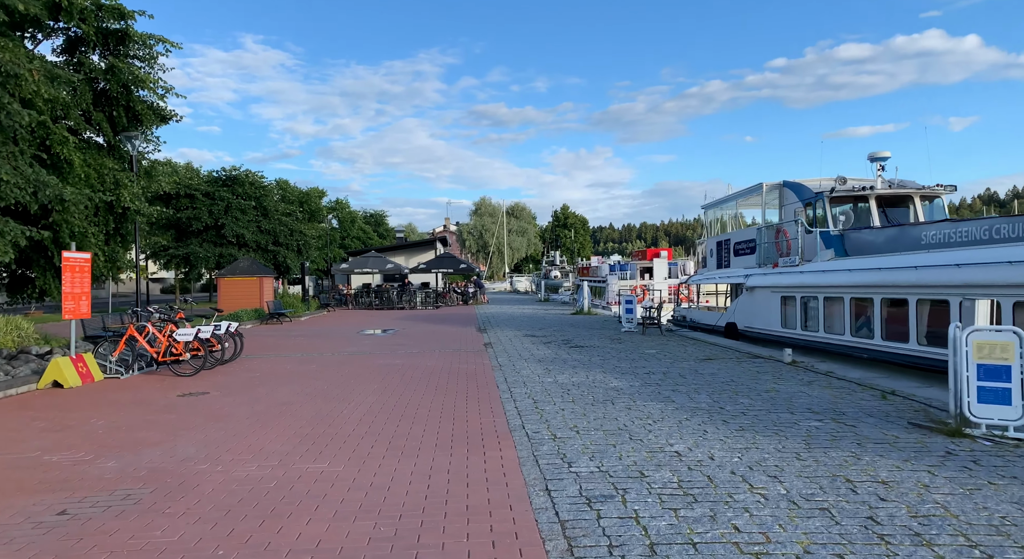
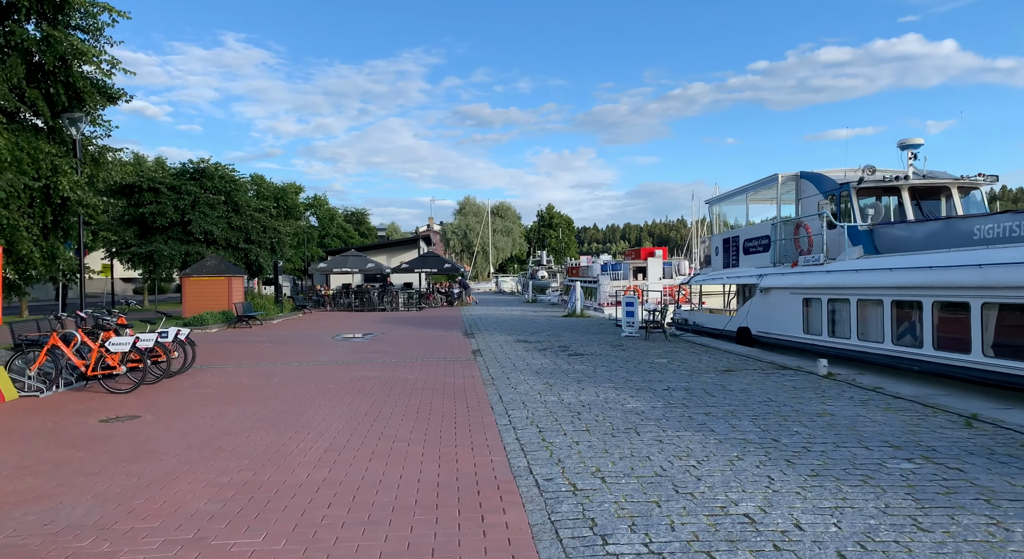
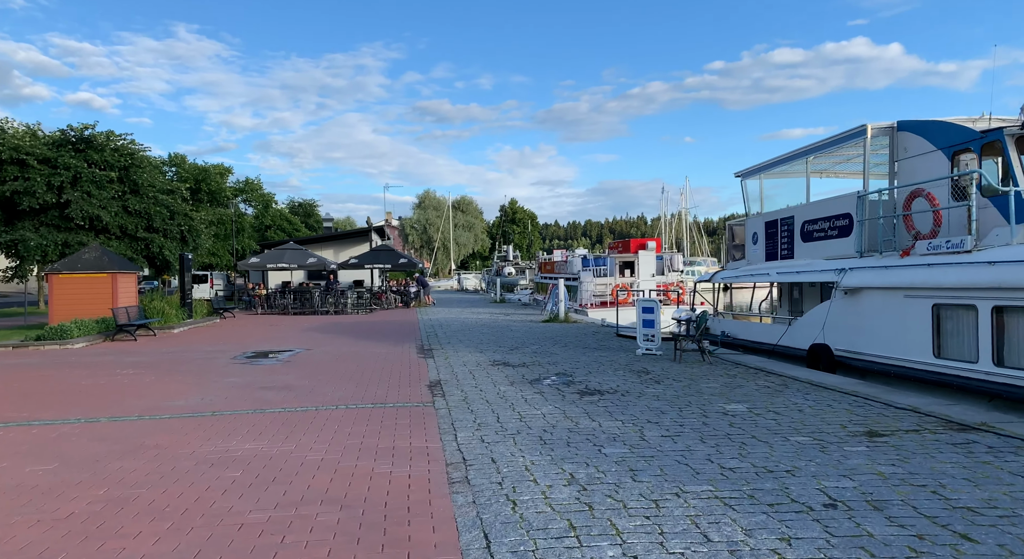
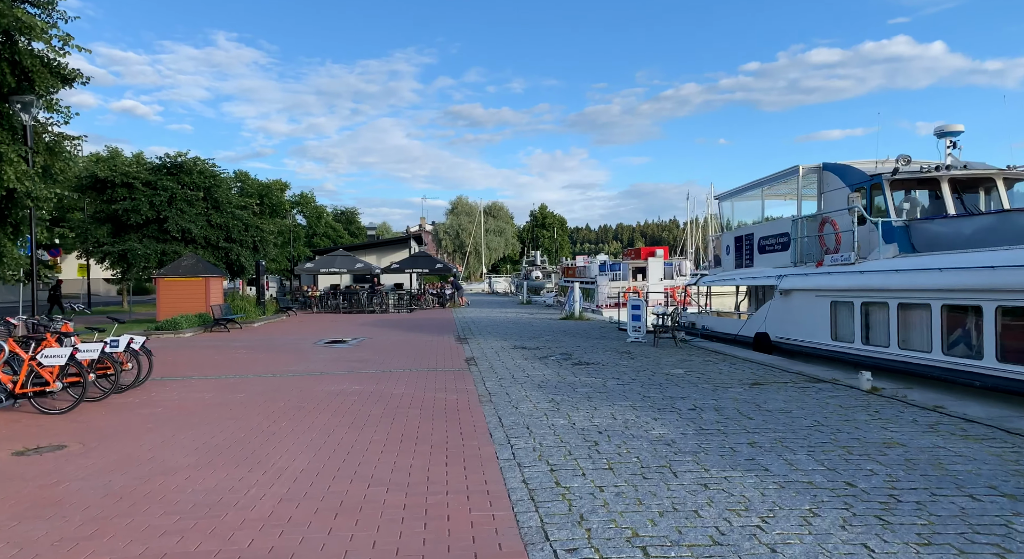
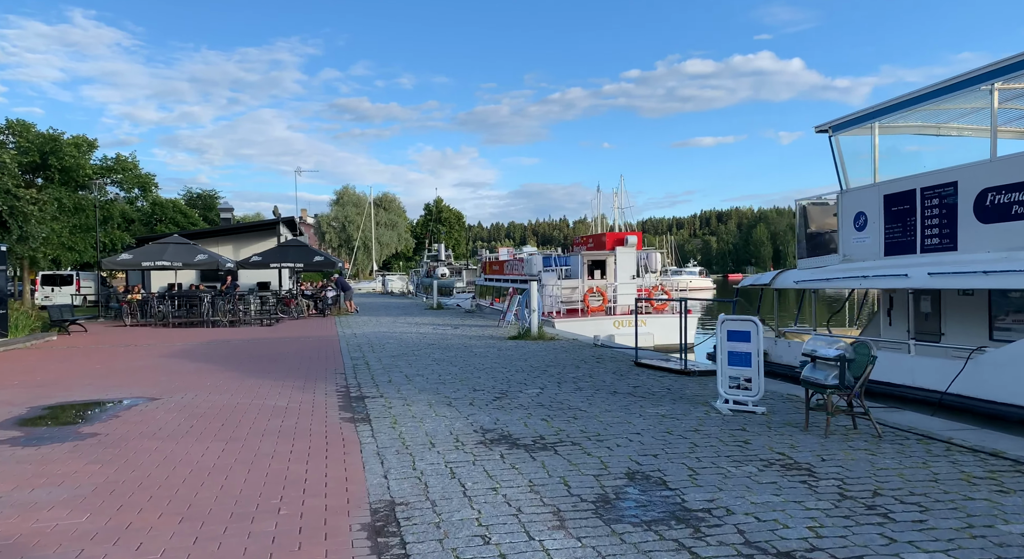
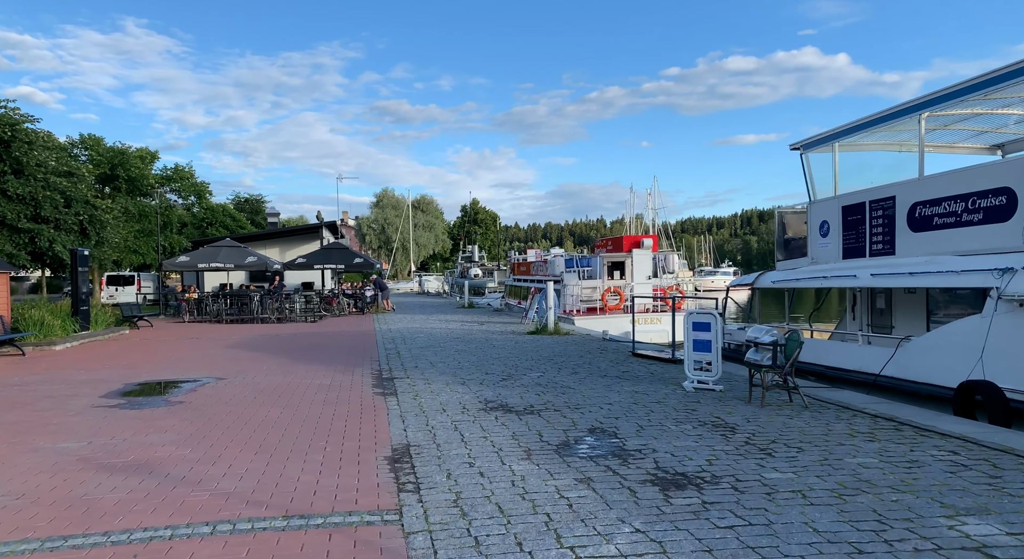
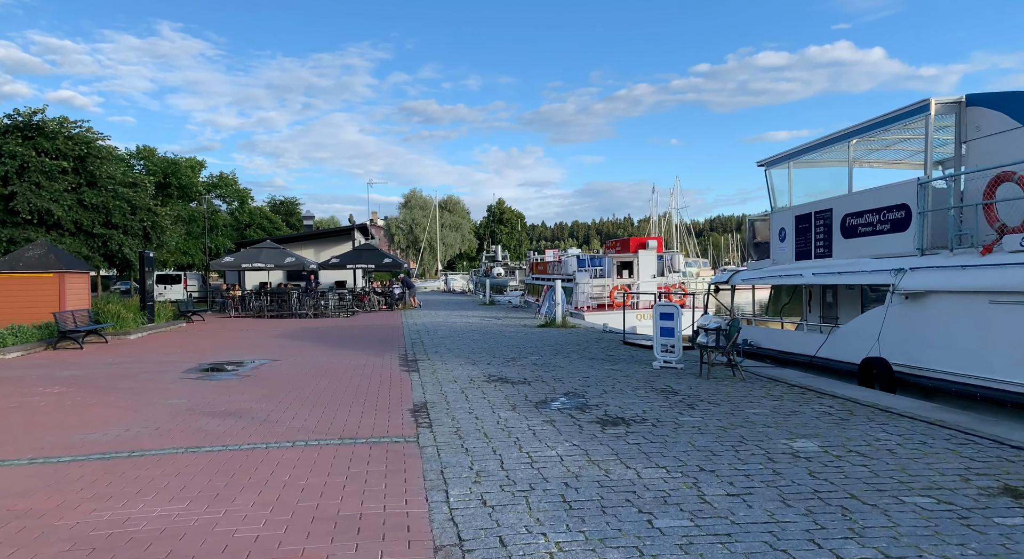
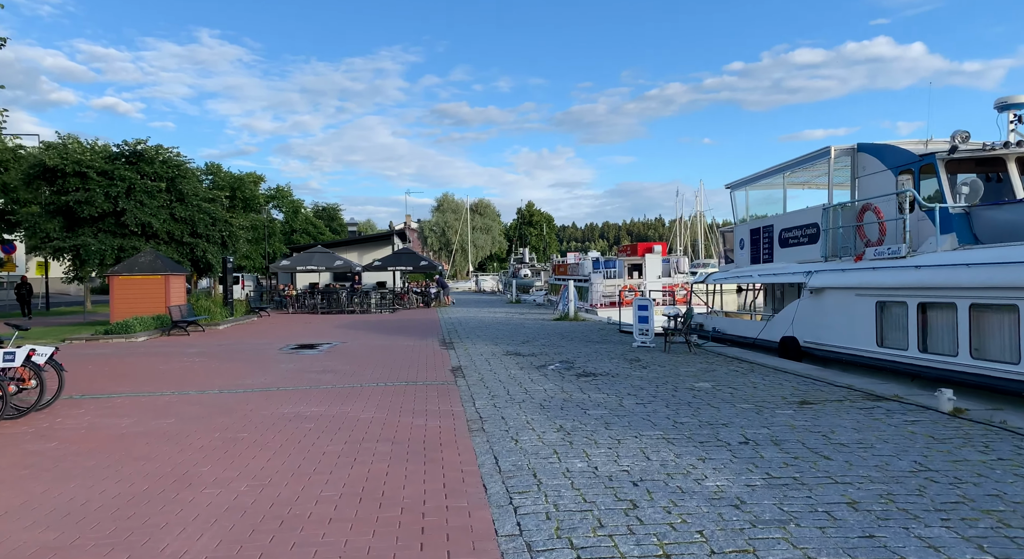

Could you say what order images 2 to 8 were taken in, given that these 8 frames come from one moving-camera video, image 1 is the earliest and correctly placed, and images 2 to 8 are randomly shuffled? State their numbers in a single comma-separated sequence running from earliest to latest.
2, 4, 8, 3, 7, 6, 5
